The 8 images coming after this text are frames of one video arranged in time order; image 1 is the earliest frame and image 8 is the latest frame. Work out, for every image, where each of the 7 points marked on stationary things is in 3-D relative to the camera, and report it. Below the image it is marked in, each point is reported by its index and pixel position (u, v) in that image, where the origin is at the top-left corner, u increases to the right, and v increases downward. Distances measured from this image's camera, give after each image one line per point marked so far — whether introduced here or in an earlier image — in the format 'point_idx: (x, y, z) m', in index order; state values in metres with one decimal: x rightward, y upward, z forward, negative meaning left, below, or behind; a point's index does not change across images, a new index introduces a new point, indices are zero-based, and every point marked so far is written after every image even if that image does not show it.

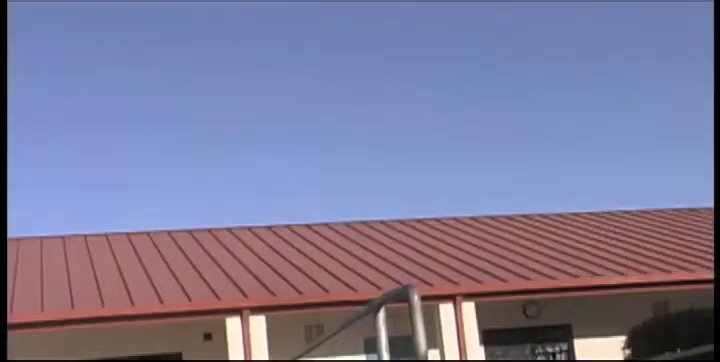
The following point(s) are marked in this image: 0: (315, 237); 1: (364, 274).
0: (-0.9, -0.9, +18.5) m
1: (0.0, -1.4, +15.7) m
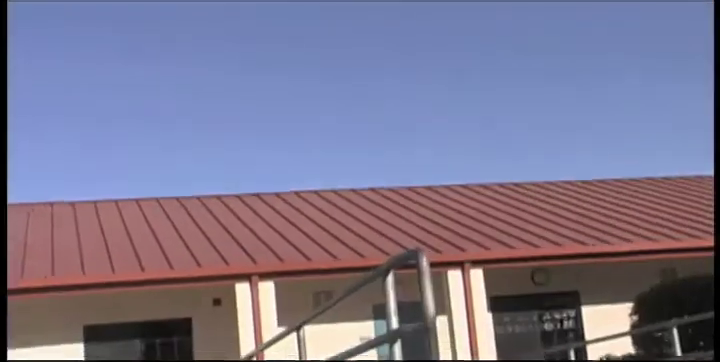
0: (-0.7, -0.4, +18.5) m
1: (+0.2, -0.9, +15.8) m
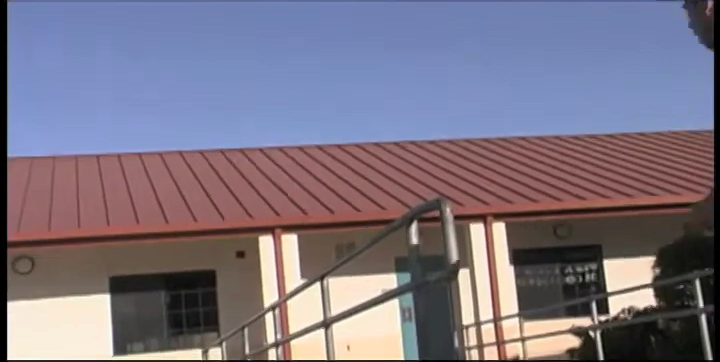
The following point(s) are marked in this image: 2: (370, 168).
0: (-0.3, +0.5, +18.6) m
1: (+0.5, -0.2, +15.8) m
2: (+0.1, +0.2, +17.7) m
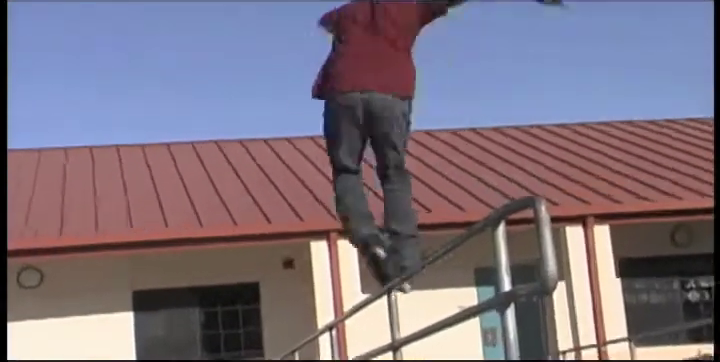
0: (+0.8, +0.5, +16.0) m
1: (+1.4, -0.1, +13.1) m
2: (+1.2, +0.3, +15.0) m
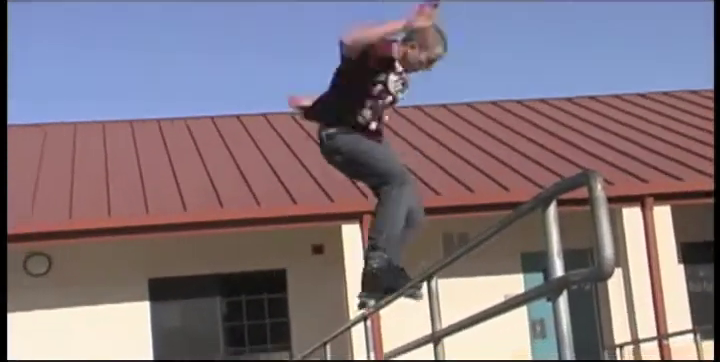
0: (+1.3, +0.8, +14.8) m
1: (+1.8, +0.1, +12.0) m
2: (+1.6, +0.6, +13.9) m
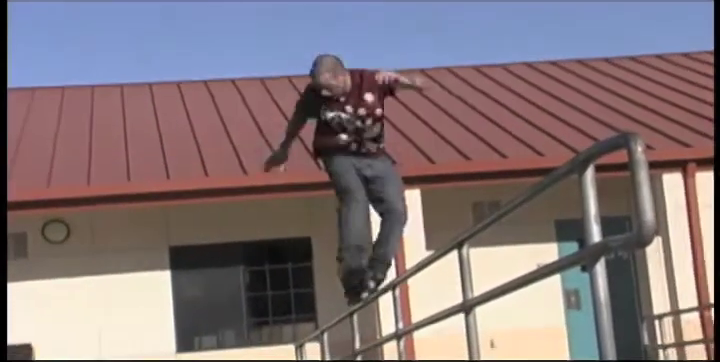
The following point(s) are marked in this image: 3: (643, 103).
0: (+1.8, +1.3, +14.3) m
1: (+2.1, +0.5, +11.5) m
2: (+2.0, +1.0, +13.4) m
3: (+3.4, +0.9, +12.7) m
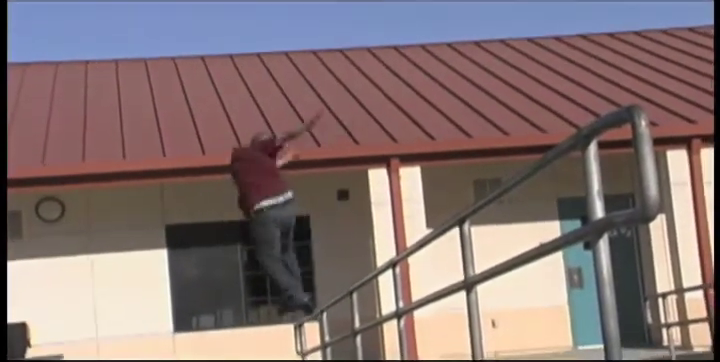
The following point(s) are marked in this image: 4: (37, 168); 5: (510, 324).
0: (+1.8, +1.6, +14.1) m
1: (+2.1, +0.8, +11.3) m
2: (+2.0, +1.3, +13.2) m
3: (+3.4, +1.2, +12.5) m
4: (-3.0, +0.1, +10.0) m
5: (+1.6, -1.6, +11.5) m
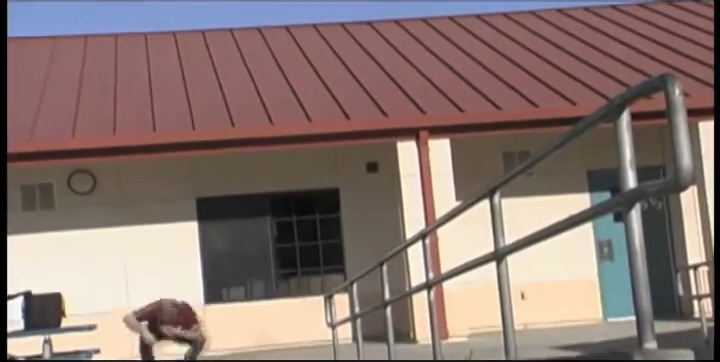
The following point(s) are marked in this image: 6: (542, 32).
0: (+2.1, +2.0, +14.0) m
1: (+2.4, +1.1, +11.2) m
2: (+2.4, +1.7, +13.1) m
3: (+3.7, +1.5, +12.3) m
4: (-2.8, +0.4, +10.1) m
5: (+2.0, -1.2, +11.5) m
6: (+2.4, +1.8, +13.5) m
